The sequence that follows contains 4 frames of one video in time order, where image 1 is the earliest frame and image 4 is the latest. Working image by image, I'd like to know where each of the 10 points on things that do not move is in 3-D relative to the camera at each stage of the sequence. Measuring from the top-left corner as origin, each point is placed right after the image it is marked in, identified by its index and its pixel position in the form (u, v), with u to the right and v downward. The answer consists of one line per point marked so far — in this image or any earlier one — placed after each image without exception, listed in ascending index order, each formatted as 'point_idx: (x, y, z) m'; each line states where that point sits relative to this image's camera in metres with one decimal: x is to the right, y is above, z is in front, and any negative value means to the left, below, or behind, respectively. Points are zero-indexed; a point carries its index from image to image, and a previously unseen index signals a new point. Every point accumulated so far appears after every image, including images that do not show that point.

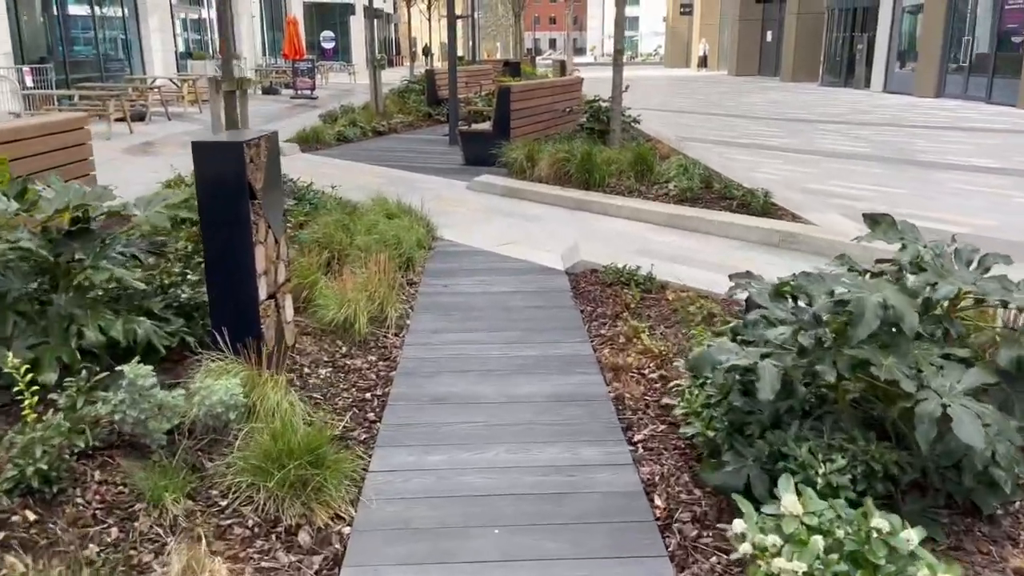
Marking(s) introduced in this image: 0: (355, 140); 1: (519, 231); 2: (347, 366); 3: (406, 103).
0: (-2.6, +2.5, +13.8) m
1: (+0.1, +0.5, +6.9) m
2: (-0.8, -0.4, +3.9) m
3: (-2.3, +4.0, +17.6) m
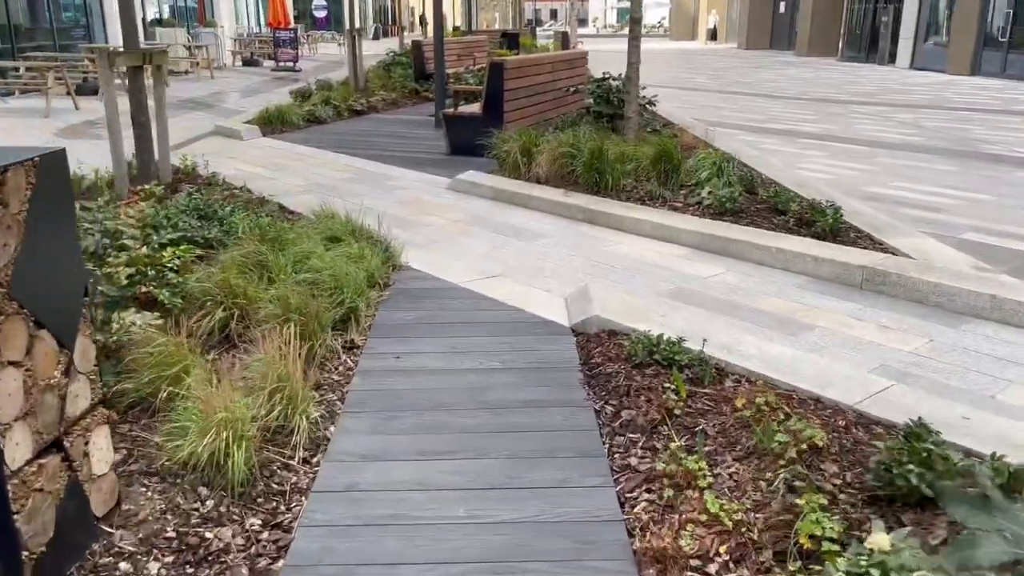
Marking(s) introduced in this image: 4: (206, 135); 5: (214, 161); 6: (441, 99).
0: (-2.7, +2.5, +12.1) m
1: (0.0, +0.2, +5.2) m
2: (-0.9, -0.7, +2.3) m
3: (-2.3, +4.1, +15.8) m
4: (-4.1, +2.0, +10.8) m
5: (-3.1, +1.3, +8.6) m
6: (-1.0, +2.7, +11.5) m
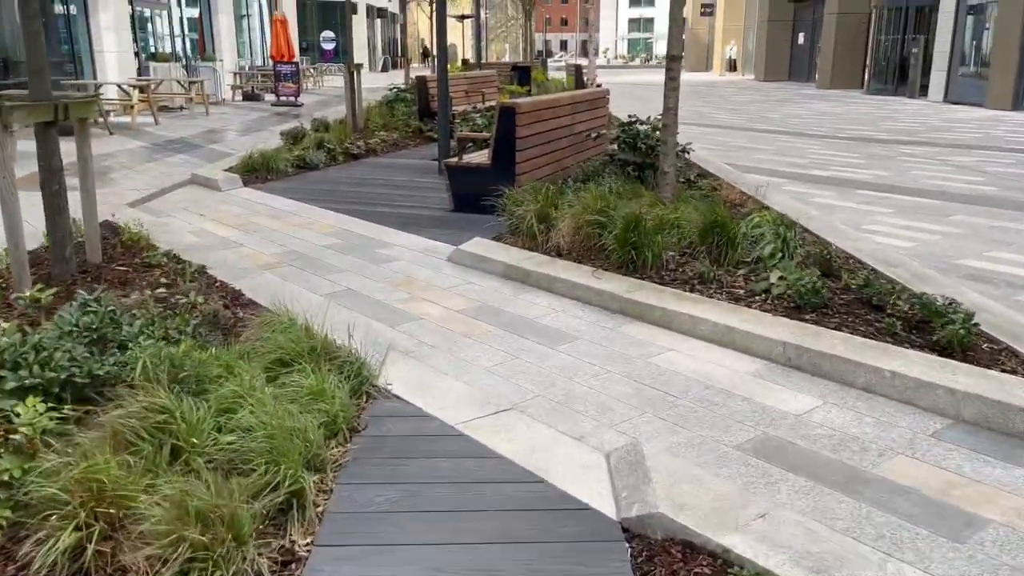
0: (-2.6, +1.6, +10.9) m
1: (+0.1, -0.4, +3.9) m
2: (-0.8, -1.2, +1.0) m
3: (-2.1, +3.1, +14.7) m
4: (-3.9, +1.2, +9.7) m
5: (-3.0, +0.6, +7.4) m
6: (-0.8, +1.9, +10.3) m
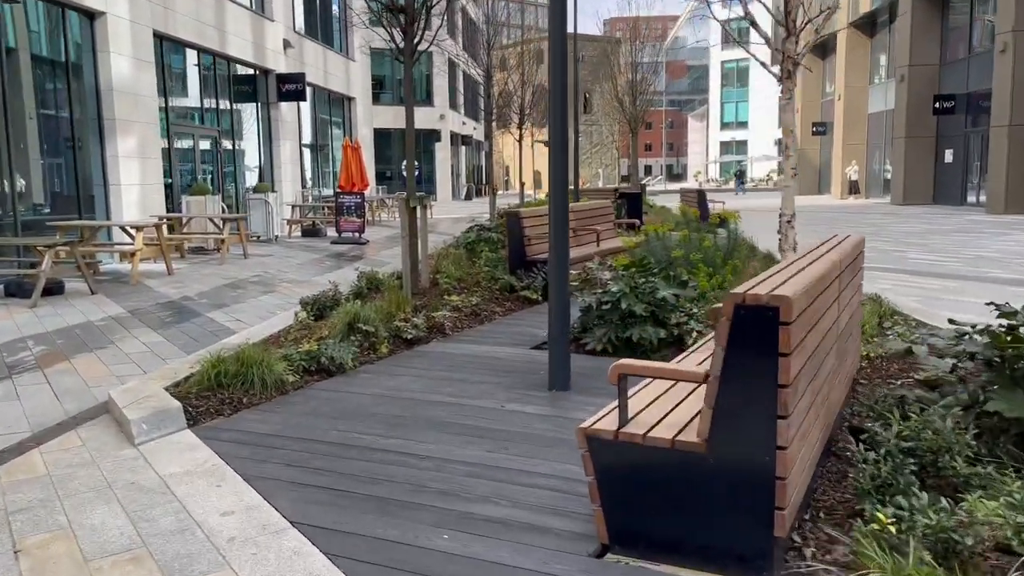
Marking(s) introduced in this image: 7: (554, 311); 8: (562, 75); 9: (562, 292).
0: (-1.3, -0.6, +6.4) m
1: (+0.6, -1.6, -1.0) m
2: (-0.6, -2.0, -4.0) m
3: (-0.5, +0.2, +10.3) m
4: (-2.8, -0.9, +5.3) m
5: (-2.1, -1.1, +2.8) m
6: (+0.4, -0.3, +5.7) m
7: (+0.3, -0.2, +5.7) m
8: (+0.3, +1.4, +5.8) m
9: (+0.4, -0.1, +5.8) m
